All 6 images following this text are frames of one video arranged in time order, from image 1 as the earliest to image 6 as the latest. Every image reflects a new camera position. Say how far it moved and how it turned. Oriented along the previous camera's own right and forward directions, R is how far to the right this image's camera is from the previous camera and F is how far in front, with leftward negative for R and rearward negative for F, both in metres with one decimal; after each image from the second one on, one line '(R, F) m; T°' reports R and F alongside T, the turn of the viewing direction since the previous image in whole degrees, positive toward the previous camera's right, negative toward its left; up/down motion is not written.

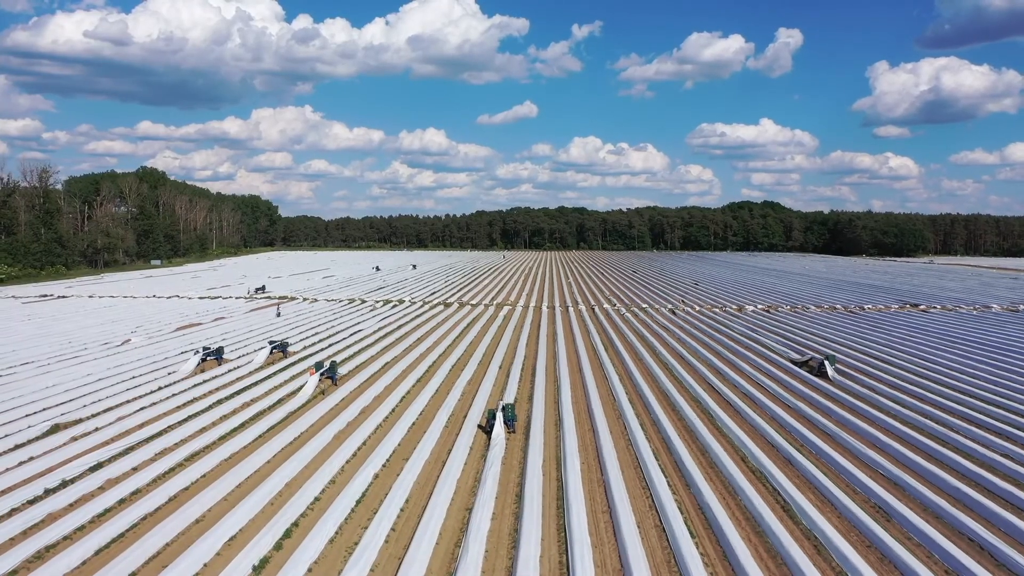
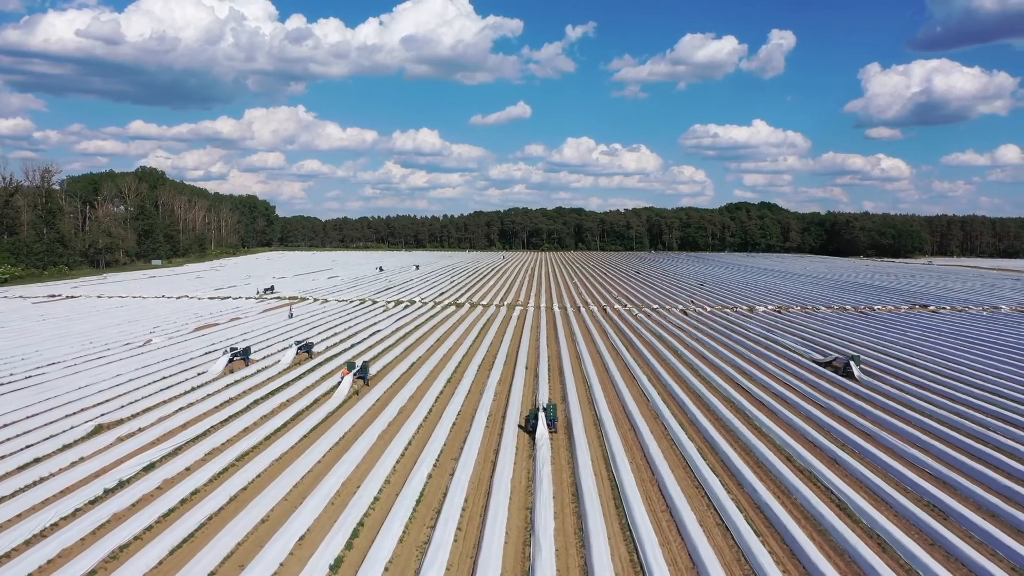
(-0.8, 0.0) m; 0°
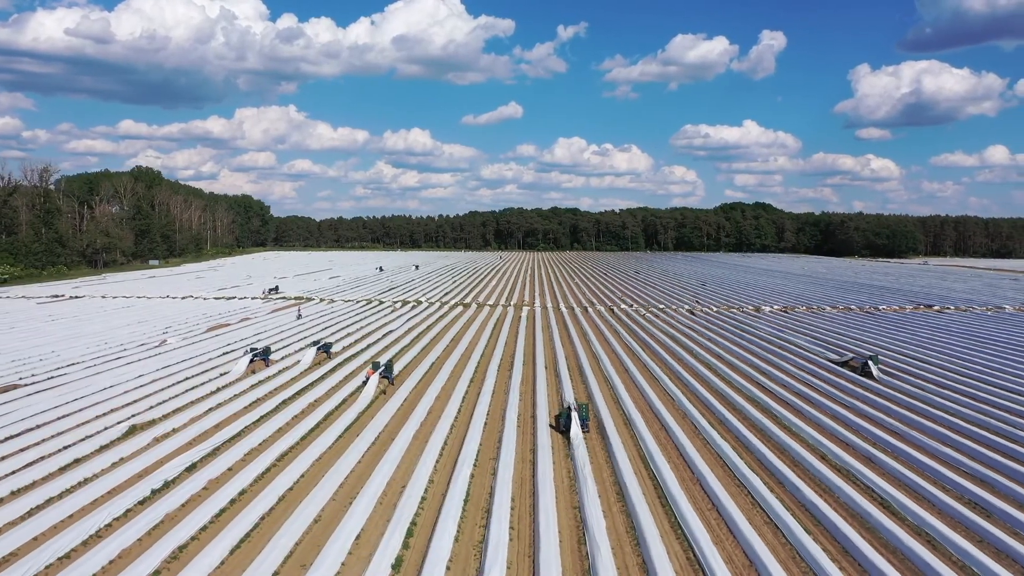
(-0.6, 0.0) m; 0°
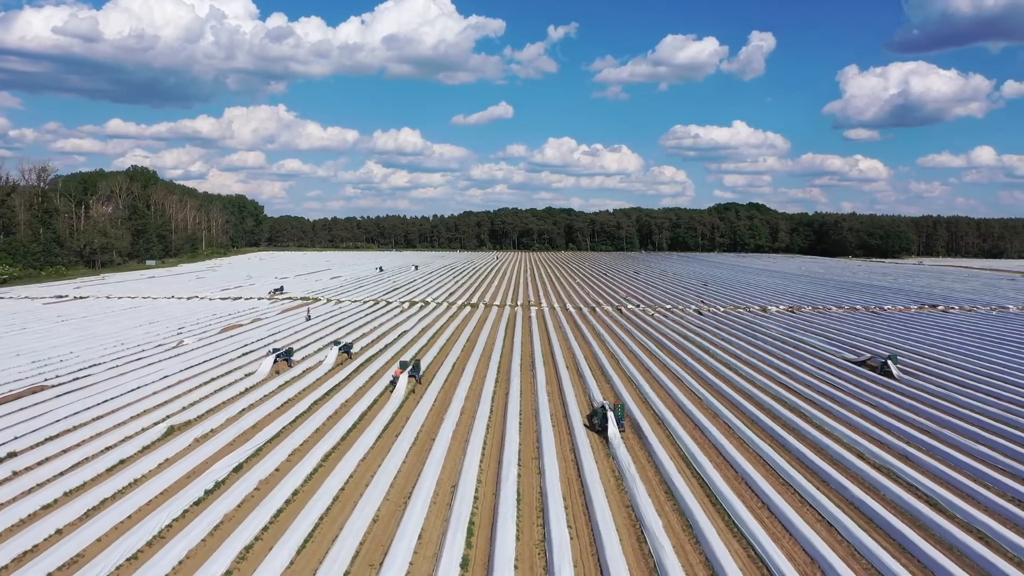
(-0.7, 0.0) m; +1°
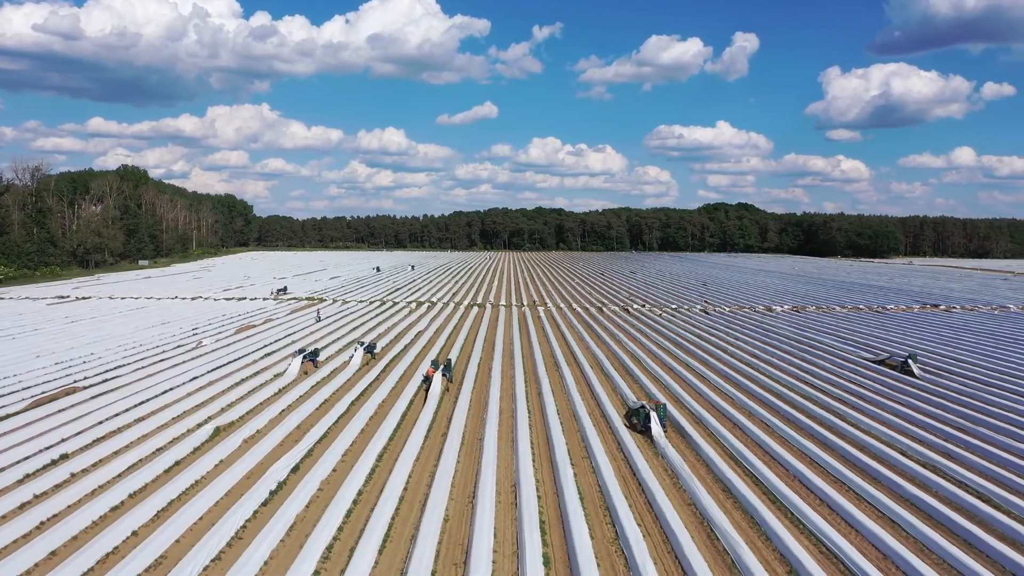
(-0.9, -0.1) m; +1°
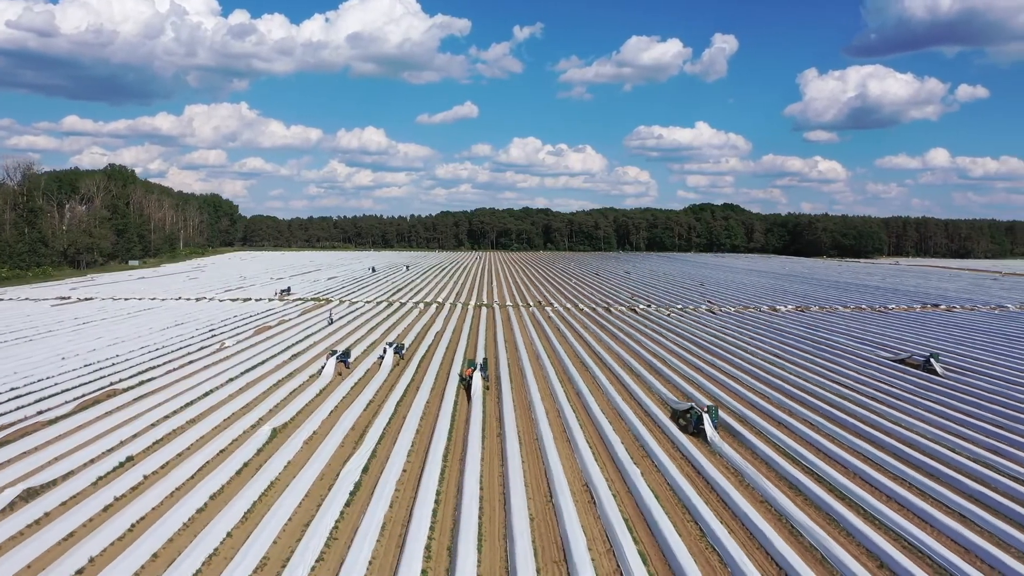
(-1.1, -0.1) m; +1°
